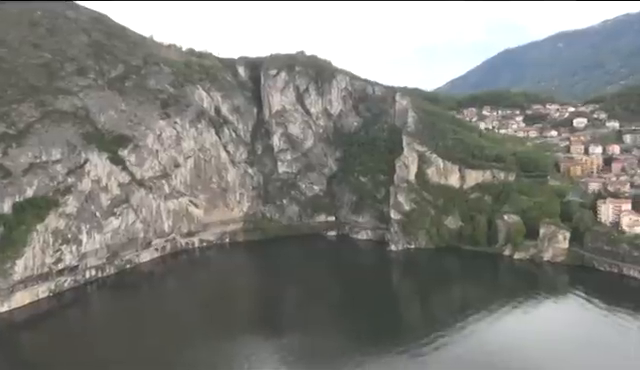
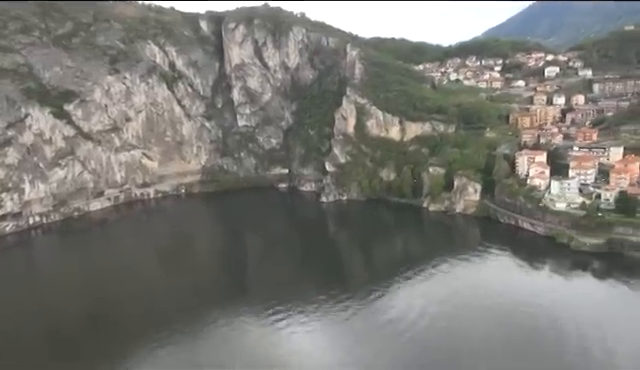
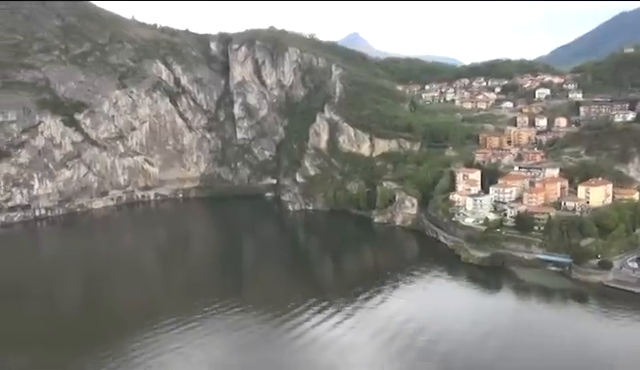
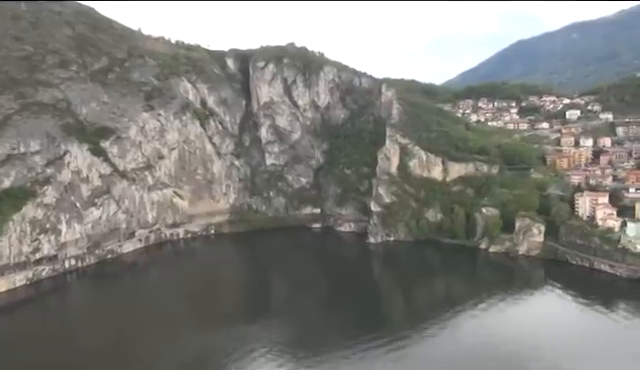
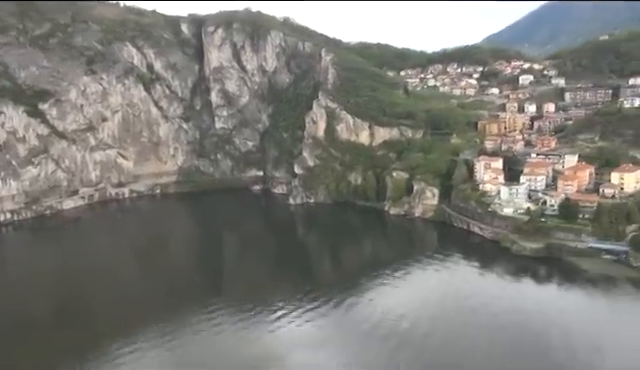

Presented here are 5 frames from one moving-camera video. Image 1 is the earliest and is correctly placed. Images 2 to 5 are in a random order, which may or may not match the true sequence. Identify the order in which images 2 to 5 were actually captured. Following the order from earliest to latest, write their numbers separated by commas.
4, 2, 5, 3
